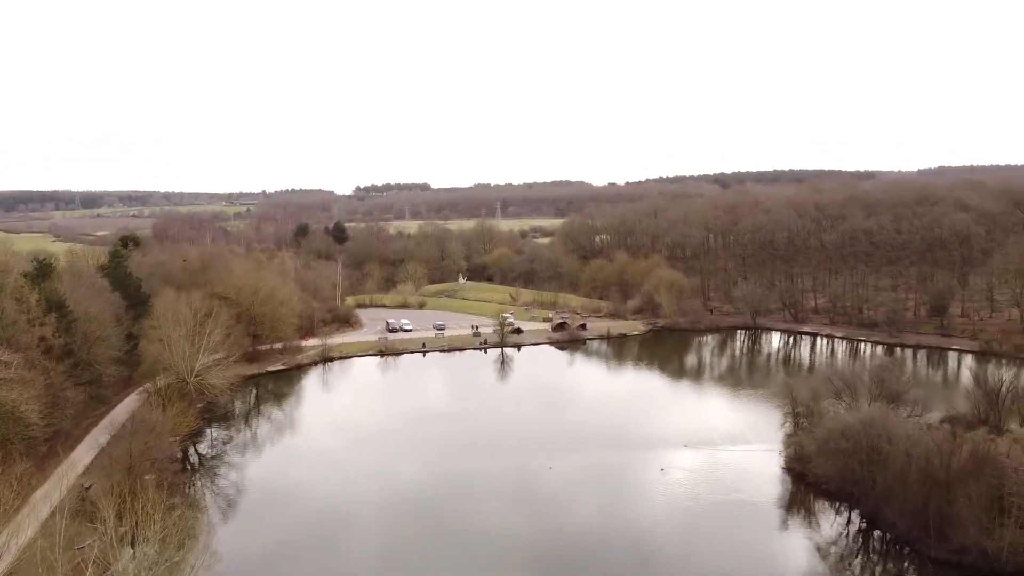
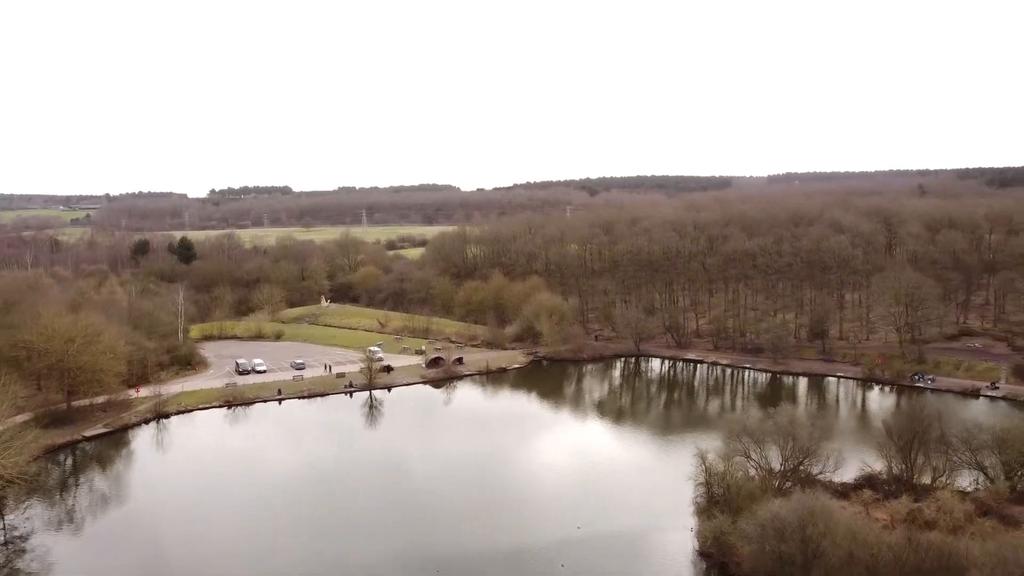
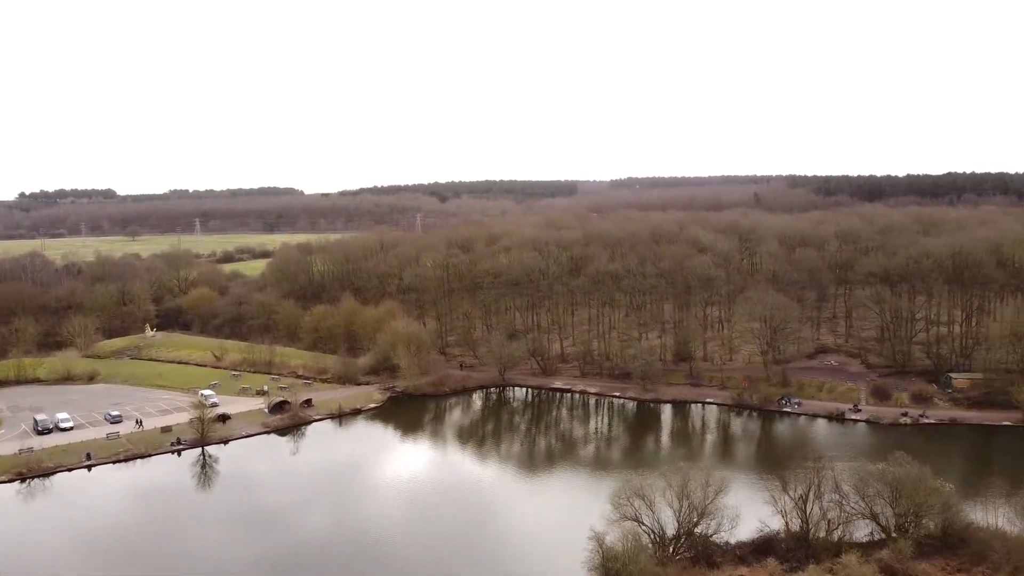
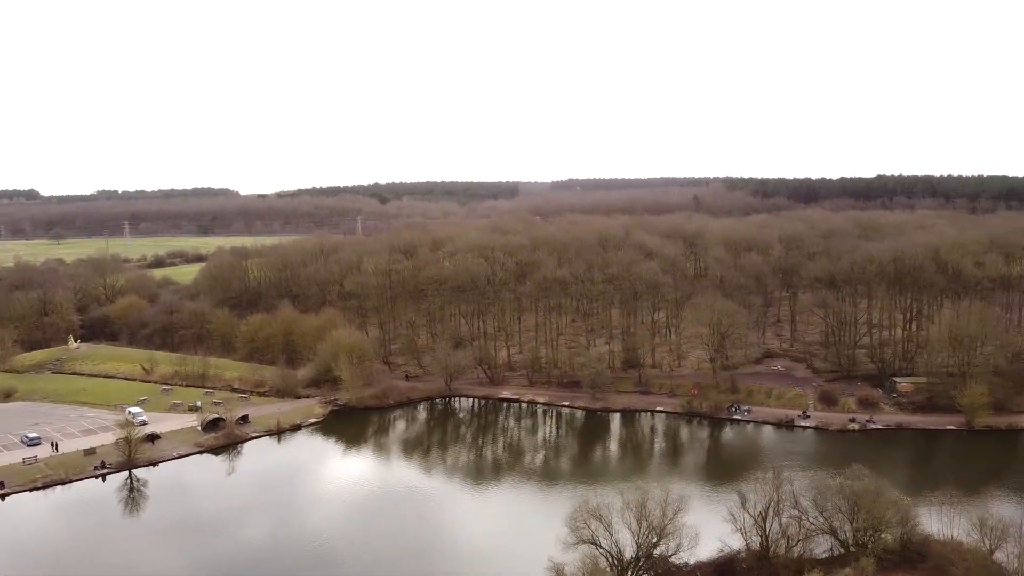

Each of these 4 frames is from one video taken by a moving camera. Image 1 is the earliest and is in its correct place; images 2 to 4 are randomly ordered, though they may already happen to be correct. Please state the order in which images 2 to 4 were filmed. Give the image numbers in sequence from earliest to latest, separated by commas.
2, 3, 4
